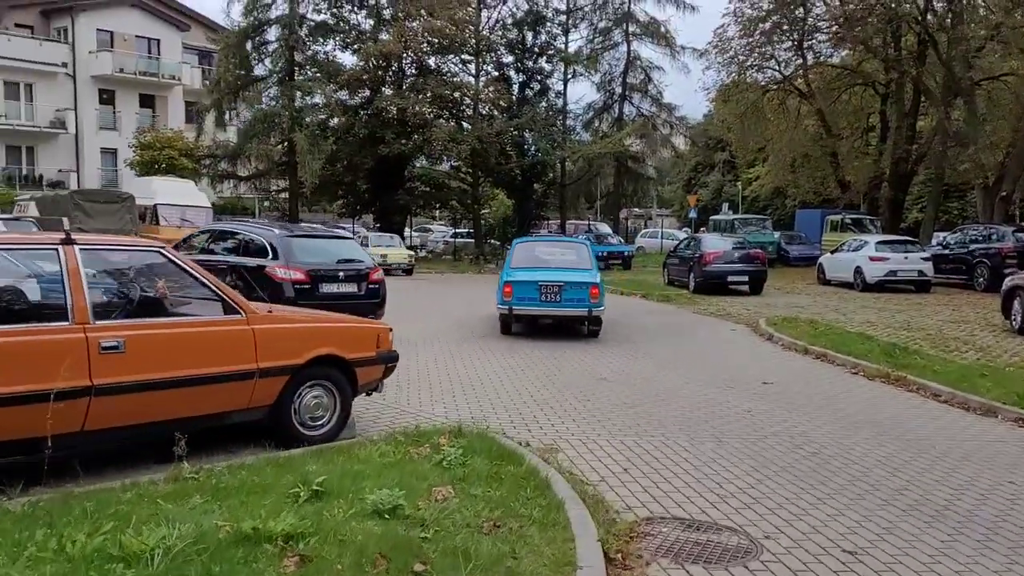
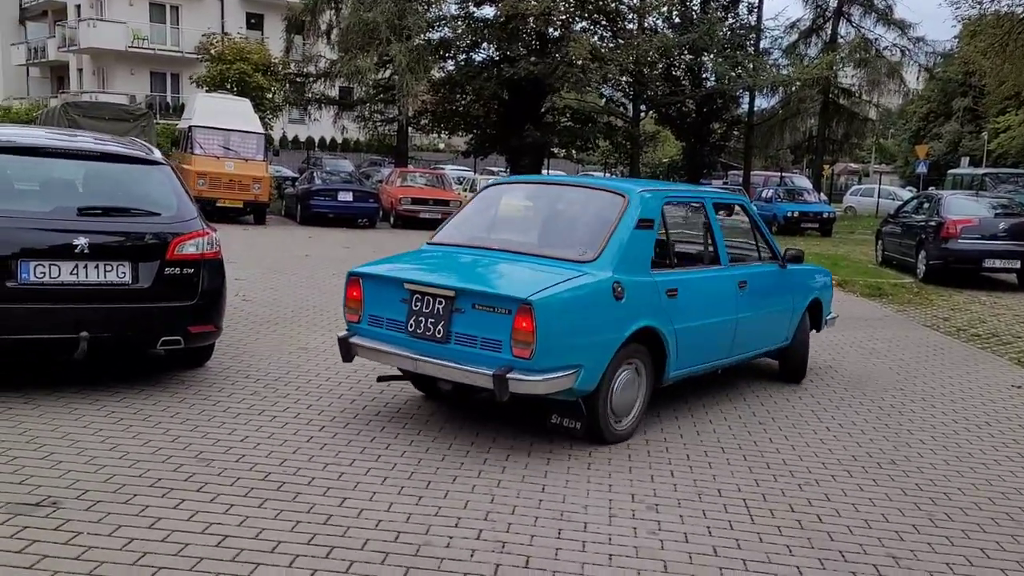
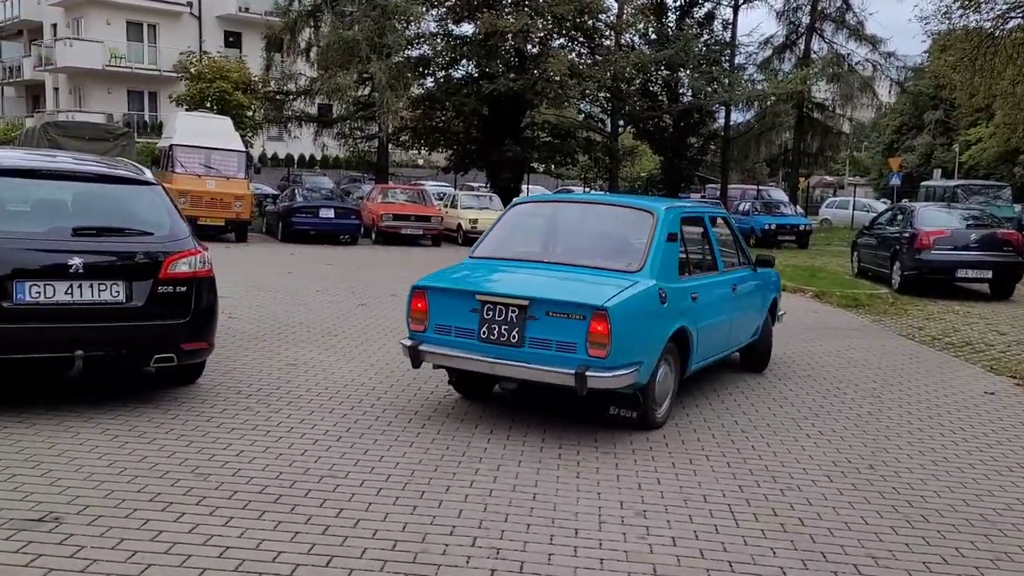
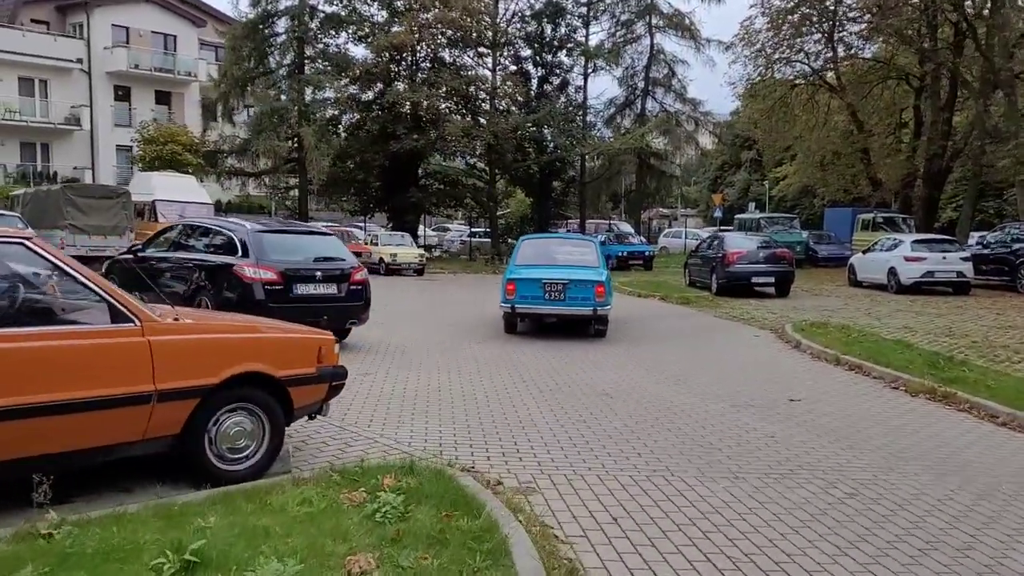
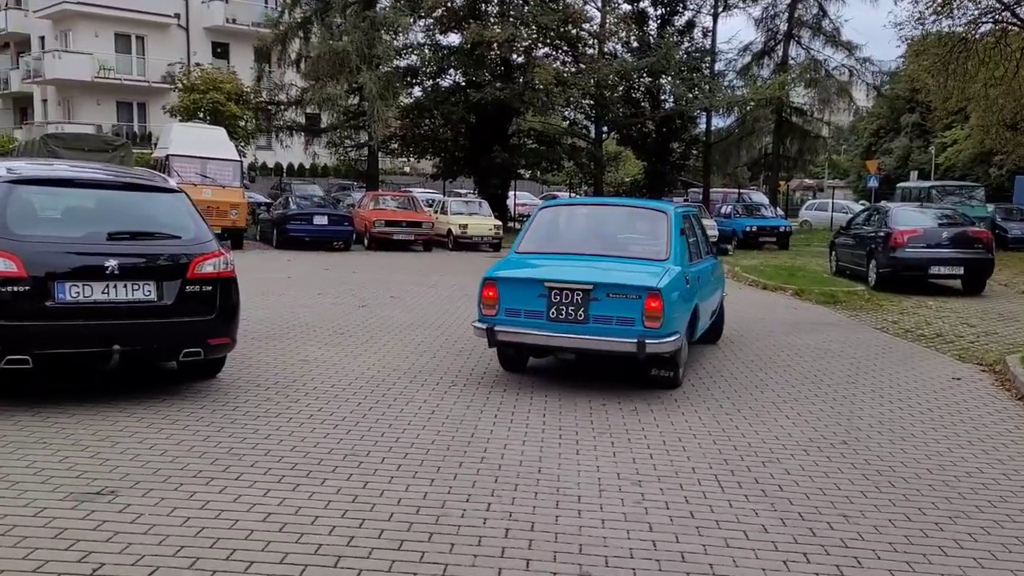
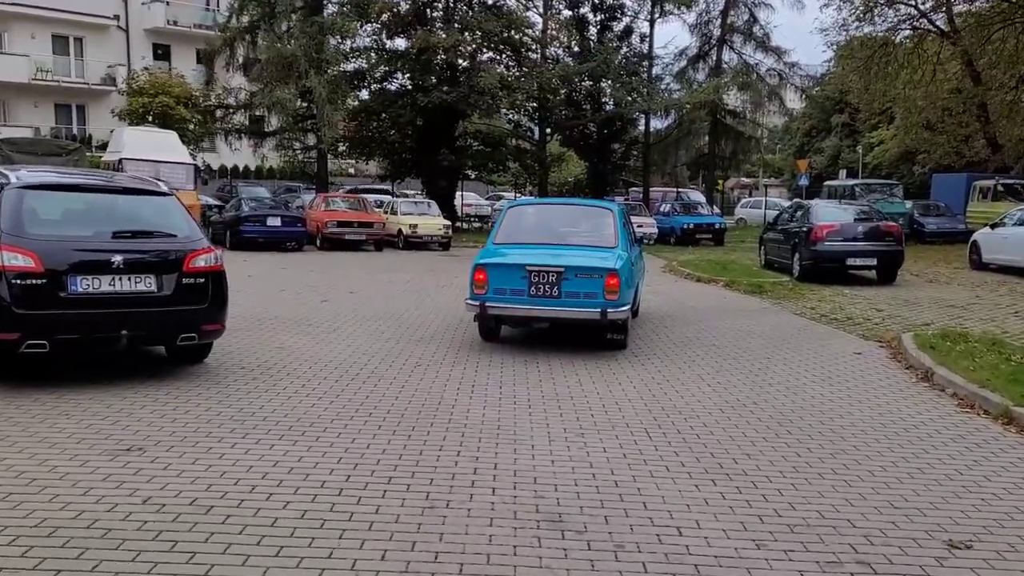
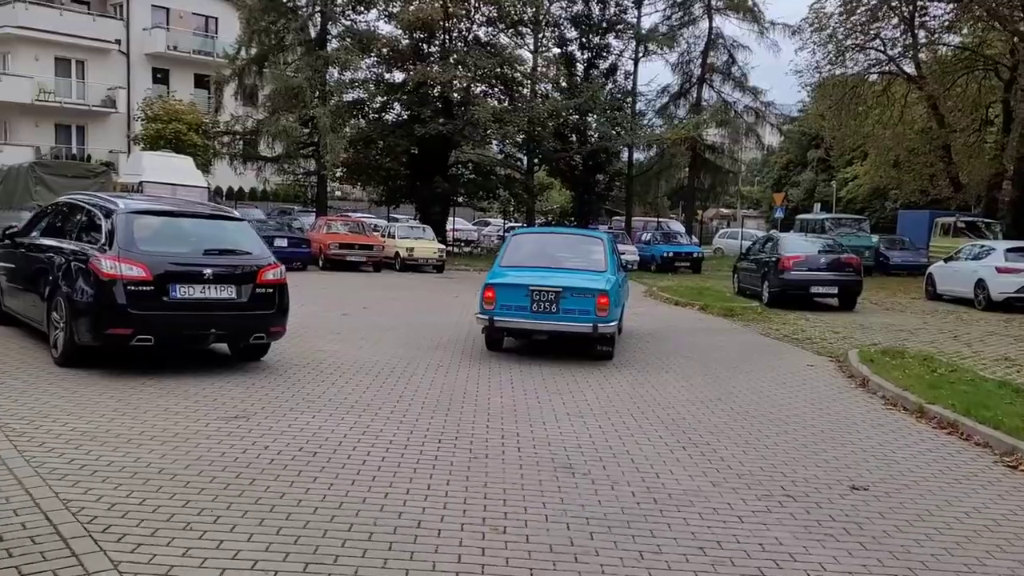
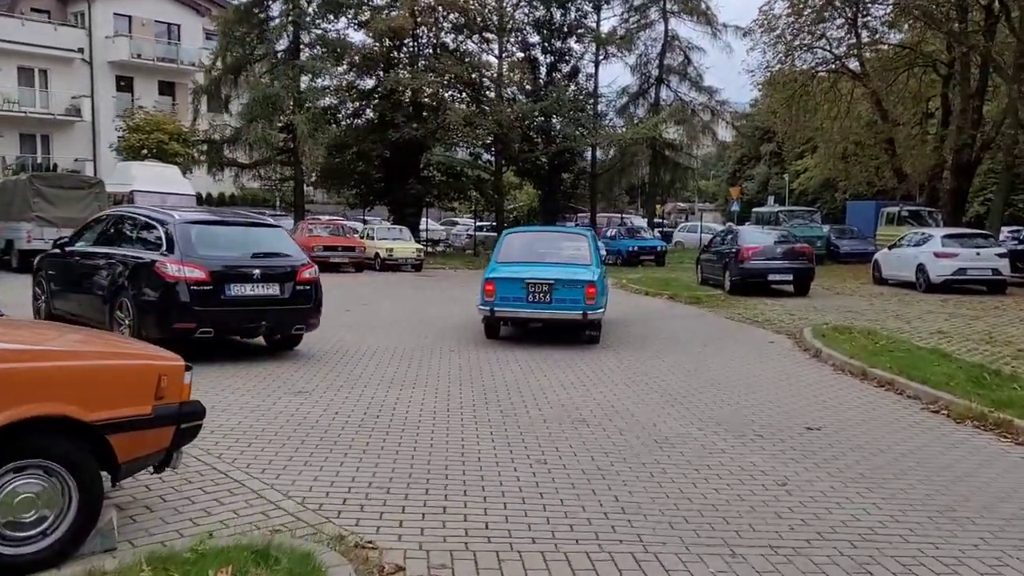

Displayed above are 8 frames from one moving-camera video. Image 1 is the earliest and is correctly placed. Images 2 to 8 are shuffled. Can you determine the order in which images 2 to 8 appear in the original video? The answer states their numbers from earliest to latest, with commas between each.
4, 8, 7, 6, 5, 3, 2
